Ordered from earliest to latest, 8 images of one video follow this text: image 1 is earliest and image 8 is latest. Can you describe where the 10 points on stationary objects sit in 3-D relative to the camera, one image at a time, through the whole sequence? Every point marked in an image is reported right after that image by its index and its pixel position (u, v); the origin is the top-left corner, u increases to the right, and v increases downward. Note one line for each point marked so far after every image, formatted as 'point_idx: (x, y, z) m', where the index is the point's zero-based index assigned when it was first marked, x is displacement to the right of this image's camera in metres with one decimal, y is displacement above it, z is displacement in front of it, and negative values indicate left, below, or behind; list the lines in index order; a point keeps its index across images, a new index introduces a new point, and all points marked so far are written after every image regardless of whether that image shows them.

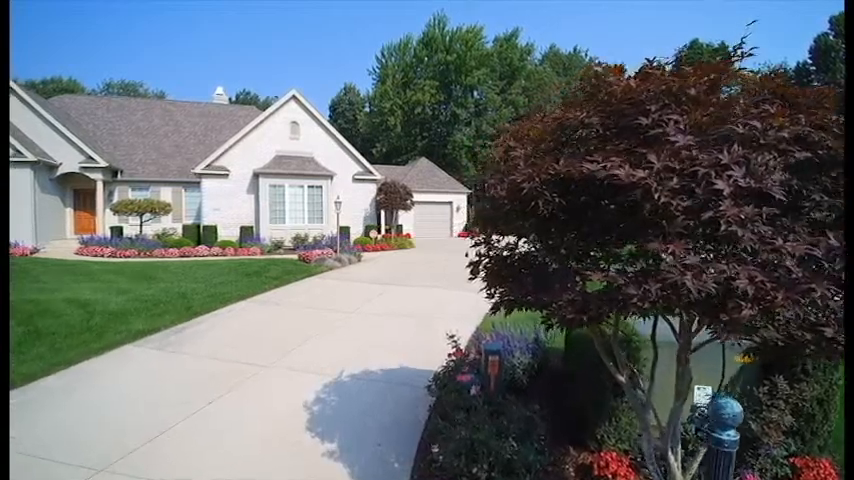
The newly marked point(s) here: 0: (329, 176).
0: (-3.4, +2.4, +18.9) m
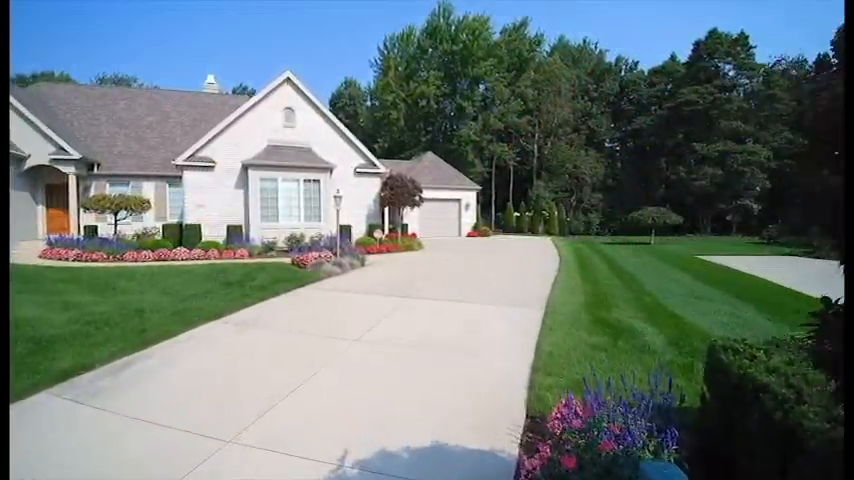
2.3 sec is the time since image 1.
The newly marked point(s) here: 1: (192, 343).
0: (-3.1, +2.3, +17.0) m
1: (-2.4, -1.1, +6.0) m
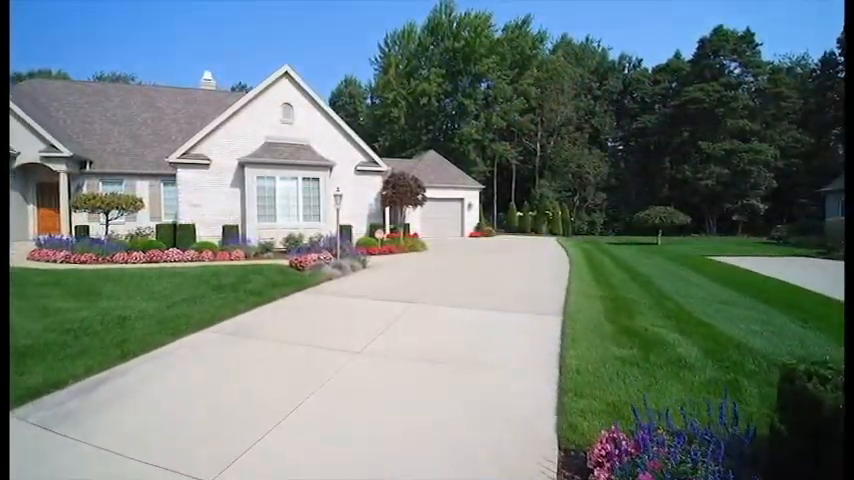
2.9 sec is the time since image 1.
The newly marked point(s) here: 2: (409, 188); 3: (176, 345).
0: (-3.0, +2.3, +16.5) m
1: (-2.3, -1.1, +5.5) m
2: (-0.6, +1.8, +18.7) m
3: (-2.6, -1.1, +5.6) m
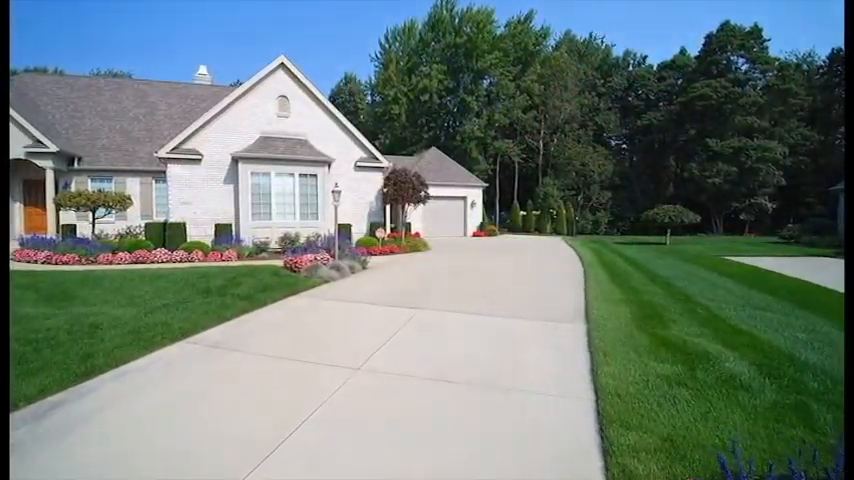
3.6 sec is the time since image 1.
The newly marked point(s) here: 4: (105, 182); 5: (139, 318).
0: (-3.0, +2.3, +15.8) m
1: (-2.3, -1.1, +4.8) m
2: (-0.5, +1.9, +18.0) m
3: (-2.5, -1.1, +4.9) m
4: (-10.7, +1.9, +17.5) m
5: (-3.2, -0.9, +6.0) m
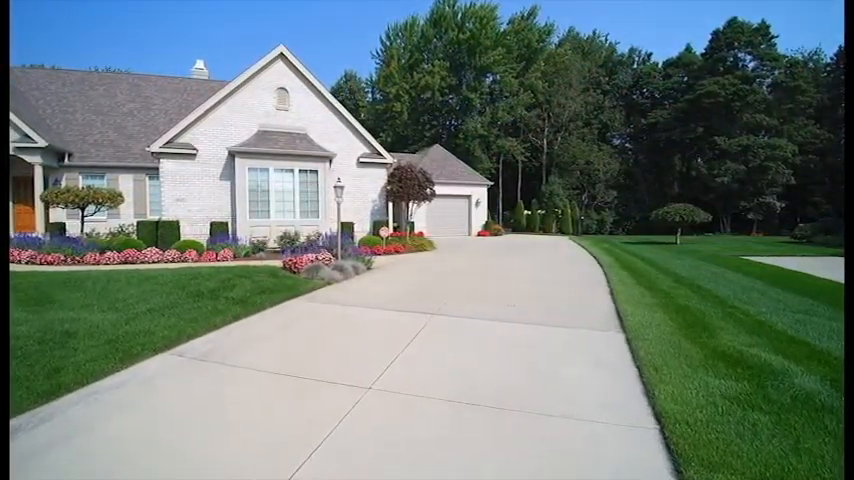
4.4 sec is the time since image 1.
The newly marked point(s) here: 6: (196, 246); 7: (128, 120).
0: (-2.8, +2.4, +15.1) m
1: (-2.1, -1.1, +4.2) m
2: (-0.4, +1.9, +17.3) m
3: (-2.4, -1.0, +4.3) m
4: (-10.5, +2.0, +16.8) m
5: (-3.1, -0.9, +5.3) m
6: (-5.4, -0.2, +12.4) m
7: (-10.2, +4.1, +18.1) m
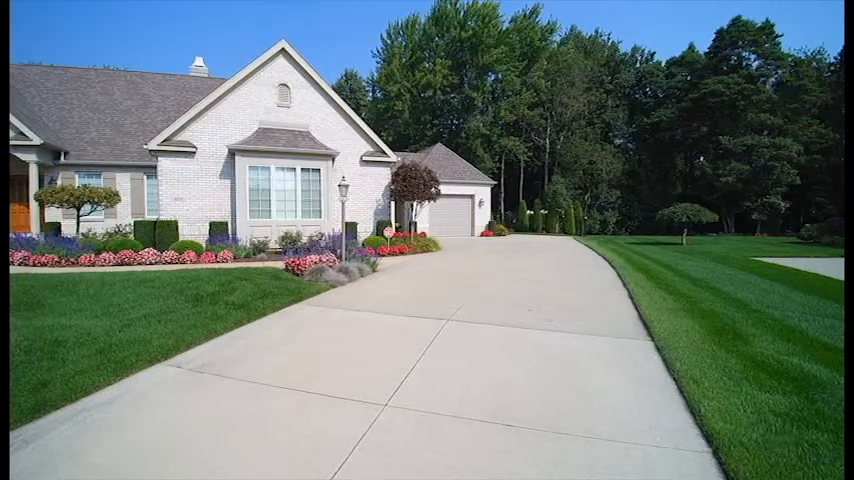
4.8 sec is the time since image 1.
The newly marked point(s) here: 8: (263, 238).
0: (-2.7, +2.4, +14.8) m
1: (-2.0, -1.1, +3.8) m
2: (-0.3, +1.9, +17.0) m
3: (-2.2, -1.1, +3.9) m
4: (-10.4, +1.9, +16.5) m
5: (-3.0, -0.9, +5.0) m
6: (-5.3, -0.2, +12.0) m
7: (-10.1, +4.1, +17.8) m
8: (-4.3, 0.0, +14.0) m
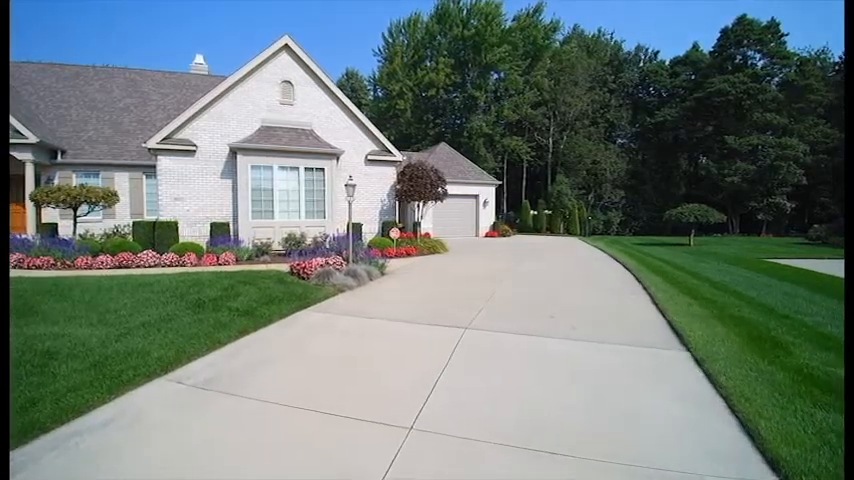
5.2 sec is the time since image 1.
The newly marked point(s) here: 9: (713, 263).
0: (-2.5, +2.3, +14.5) m
1: (-1.8, -1.1, +3.5) m
2: (-0.1, +1.8, +16.7) m
3: (-2.0, -1.1, +3.6) m
4: (-10.2, +1.9, +16.1) m
5: (-2.8, -0.9, +4.6) m
6: (-5.1, -0.2, +11.7) m
7: (-10.0, +4.1, +17.4) m
8: (-4.2, 0.0, +13.7) m
9: (+6.8, -0.6, +12.7) m
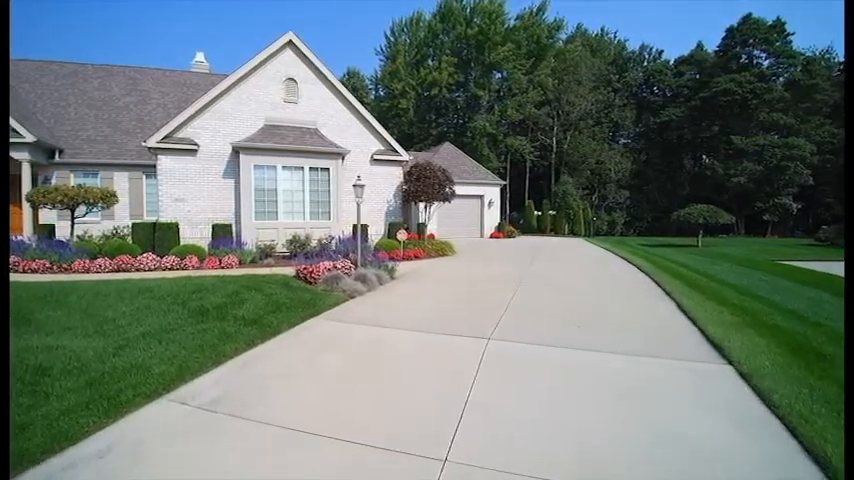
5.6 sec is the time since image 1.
0: (-2.4, +2.3, +14.1) m
1: (-1.6, -1.1, +3.2) m
2: (+0.1, +1.8, +16.3) m
3: (-1.9, -1.1, +3.3) m
4: (-10.1, +1.9, +15.8) m
5: (-2.6, -0.9, +4.3) m
6: (-5.0, -0.3, +11.4) m
7: (-9.8, +4.0, +17.1) m
8: (-4.0, 0.0, +13.3) m
9: (+7.0, -0.6, +12.3) m
